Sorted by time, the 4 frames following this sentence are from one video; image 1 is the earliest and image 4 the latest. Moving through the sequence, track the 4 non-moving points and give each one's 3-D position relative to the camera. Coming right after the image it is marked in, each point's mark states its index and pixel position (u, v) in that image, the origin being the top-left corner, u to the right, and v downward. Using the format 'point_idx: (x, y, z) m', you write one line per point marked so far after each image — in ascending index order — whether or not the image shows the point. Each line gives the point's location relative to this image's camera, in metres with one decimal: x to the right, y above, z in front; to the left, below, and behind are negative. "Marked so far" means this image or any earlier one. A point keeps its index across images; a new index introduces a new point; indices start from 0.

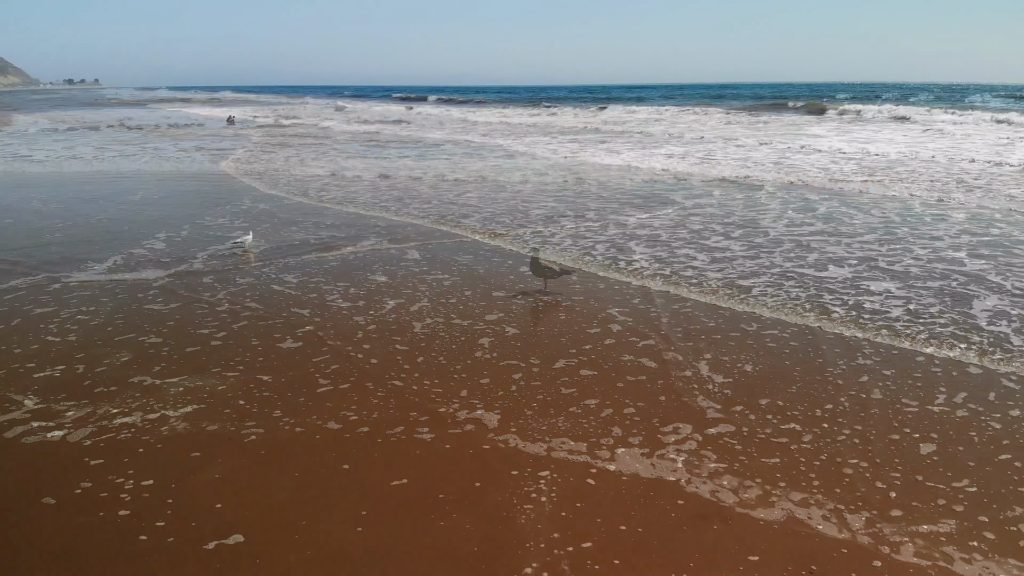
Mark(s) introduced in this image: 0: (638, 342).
0: (+1.1, -0.6, +5.7) m
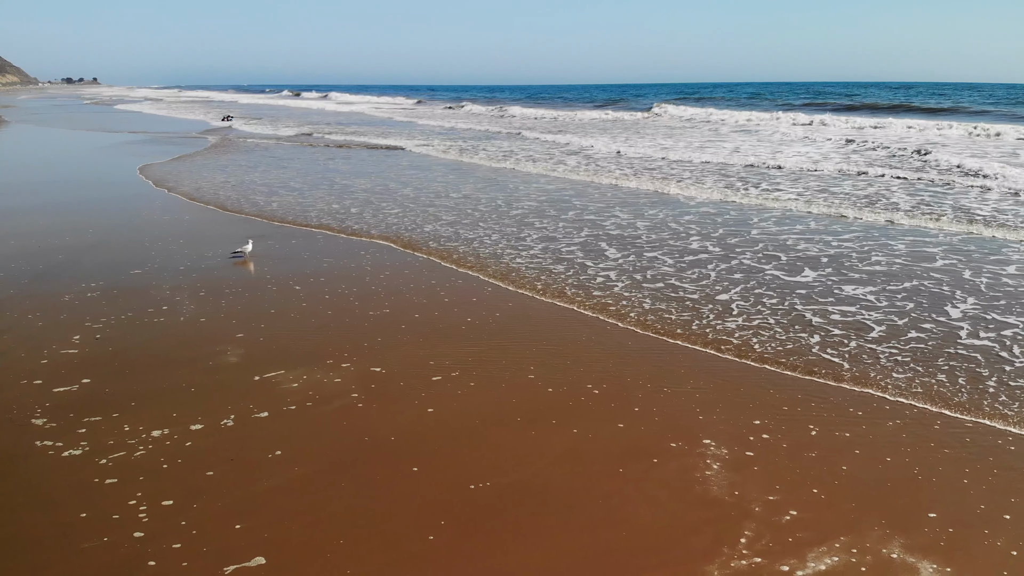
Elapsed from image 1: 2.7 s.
0: (+1.6, -0.5, +5.9) m
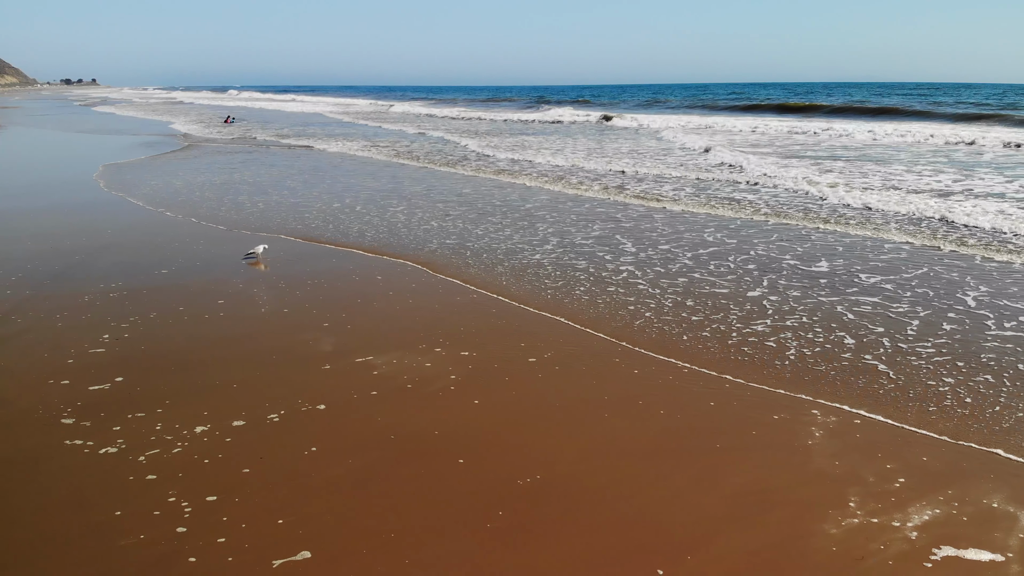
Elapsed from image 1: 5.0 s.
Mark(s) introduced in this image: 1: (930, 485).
0: (+2.0, -0.3, +6.1) m
1: (+2.3, -1.1, +3.6) m
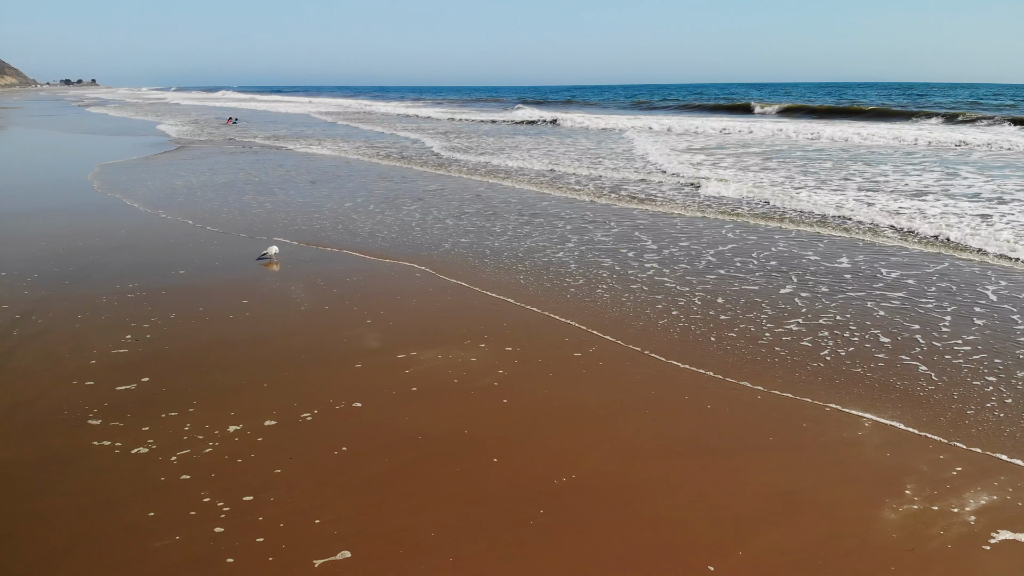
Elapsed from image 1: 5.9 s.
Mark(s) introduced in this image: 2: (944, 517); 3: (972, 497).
0: (+2.3, -0.3, +6.2) m
1: (+2.7, -1.1, +3.7) m
2: (+2.3, -1.2, +3.4) m
3: (+2.5, -1.1, +3.5) m
